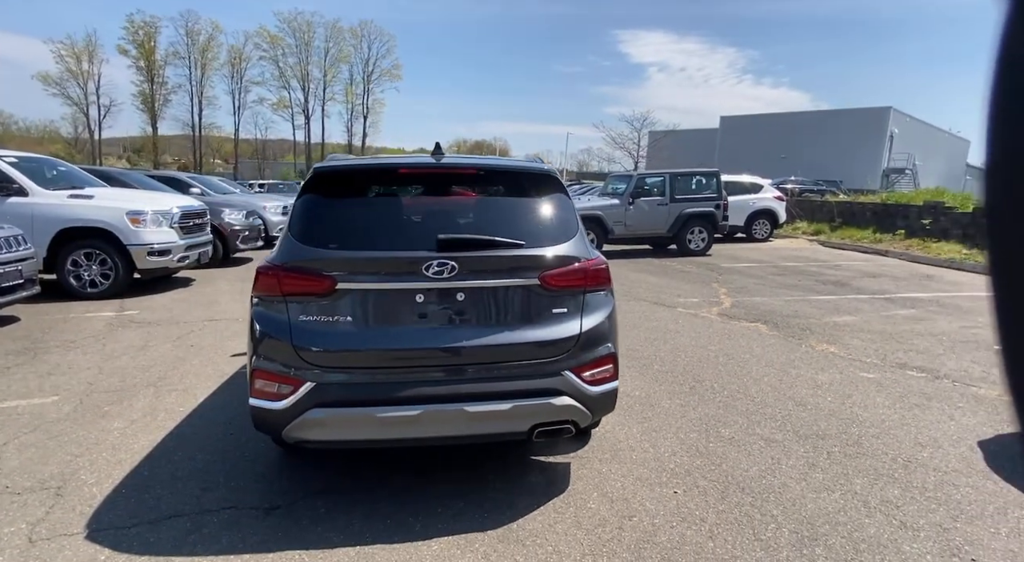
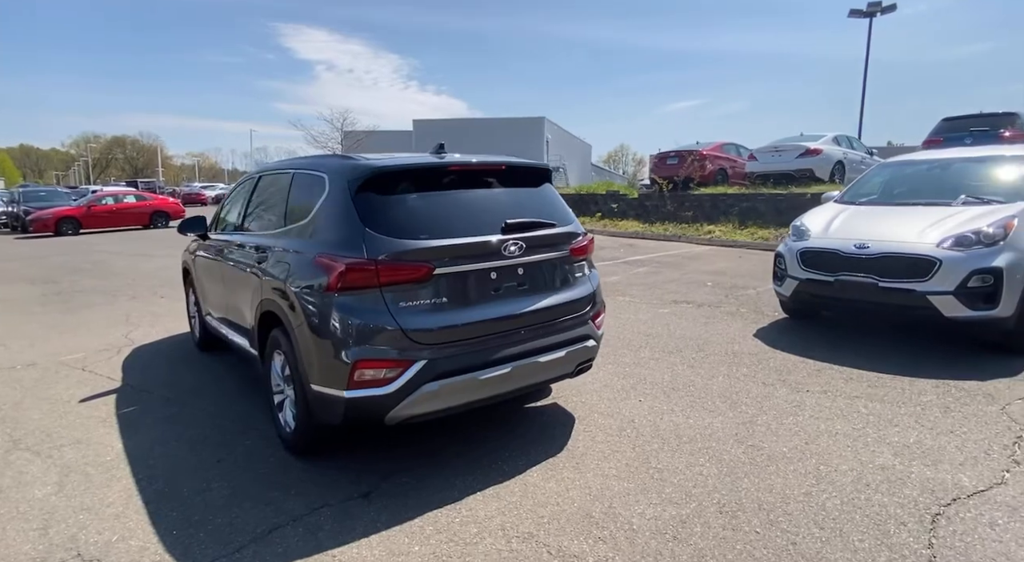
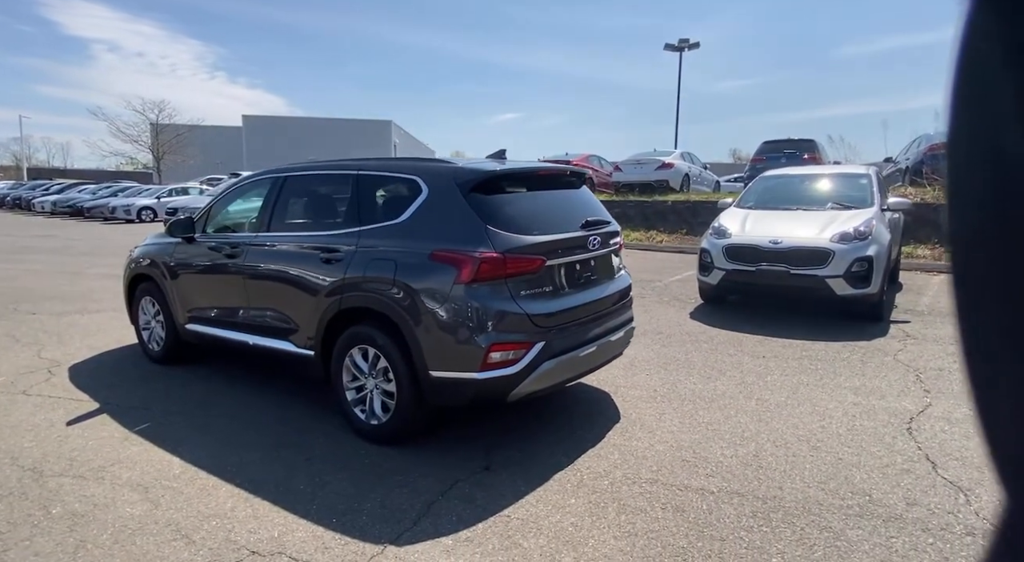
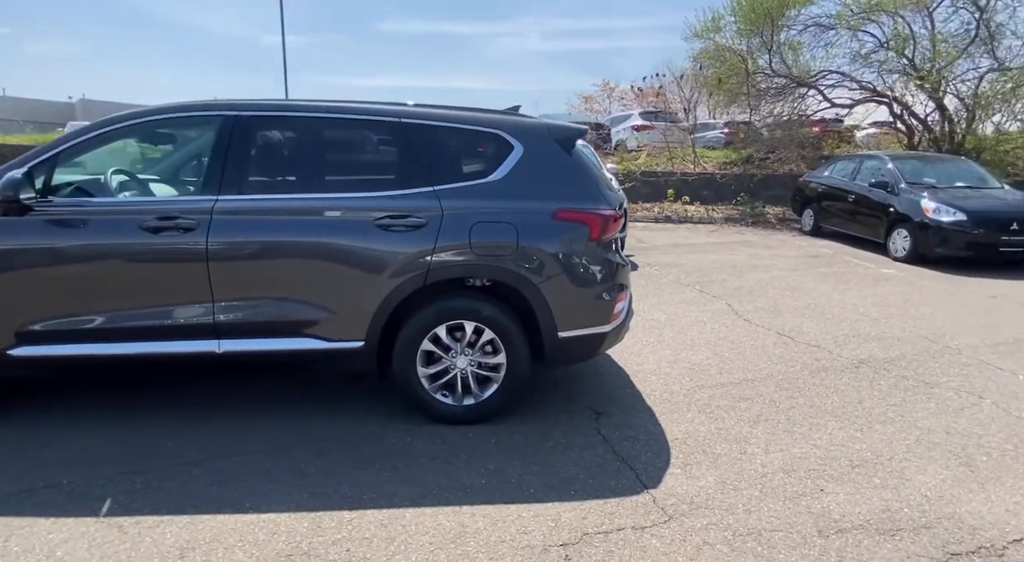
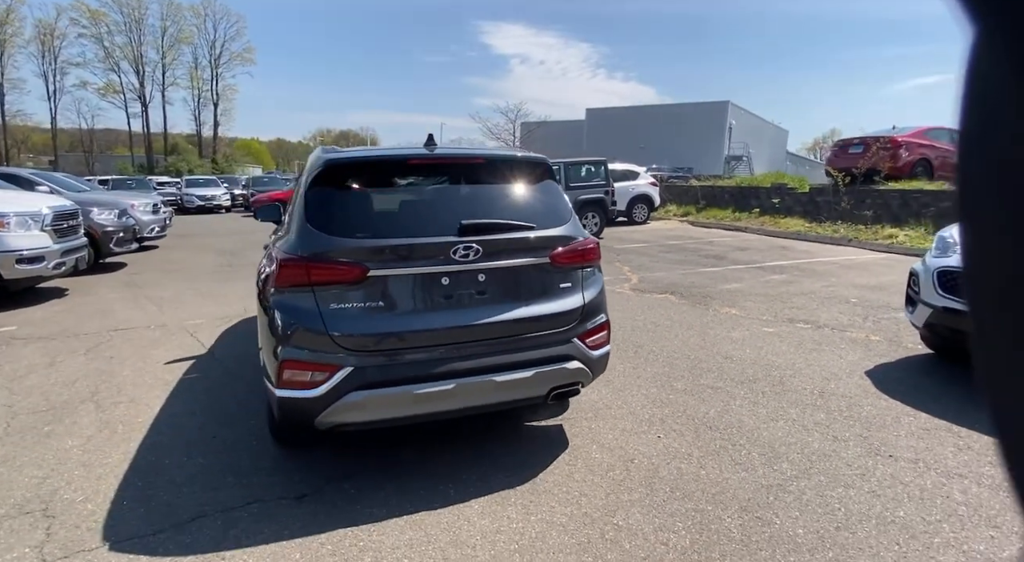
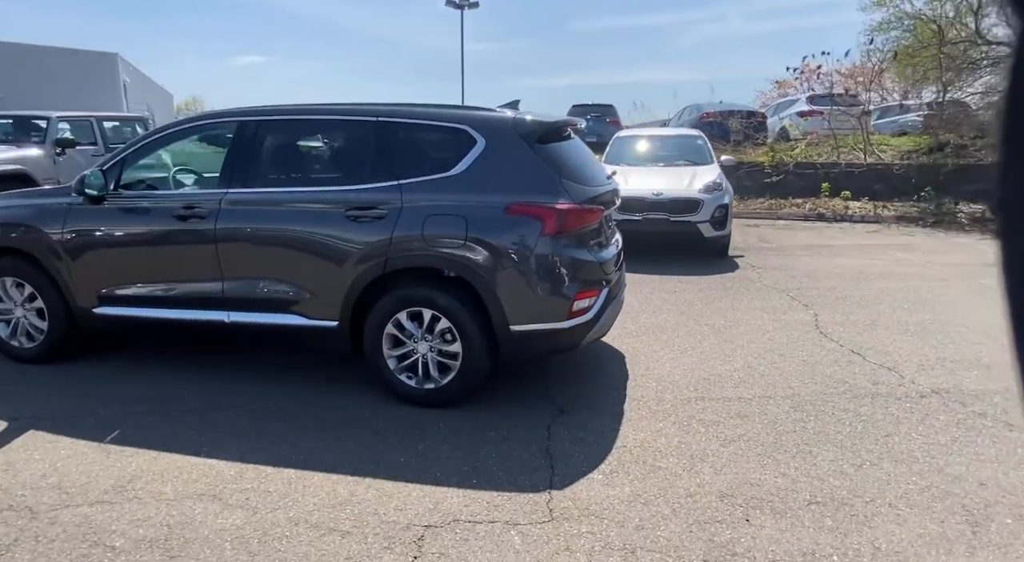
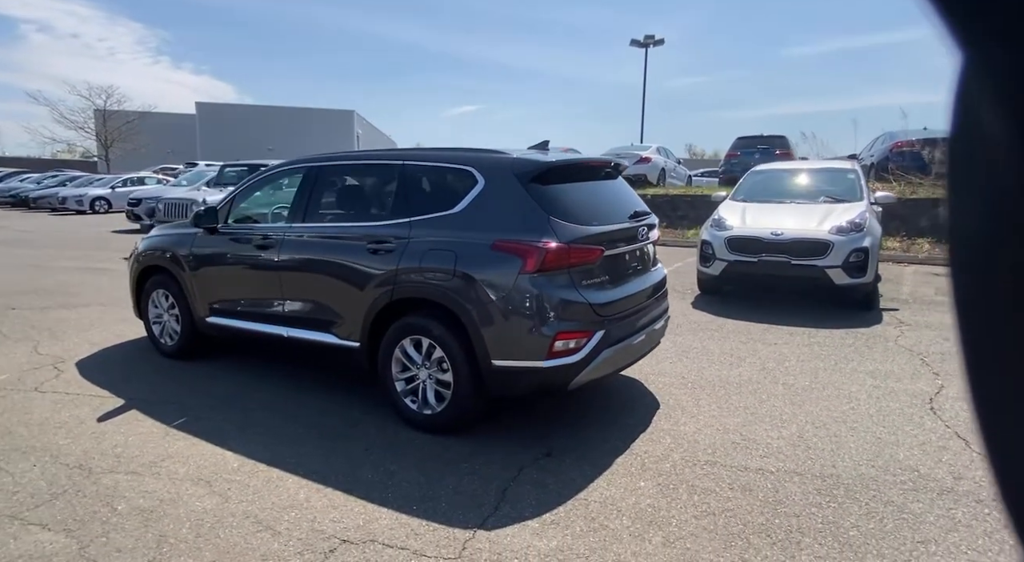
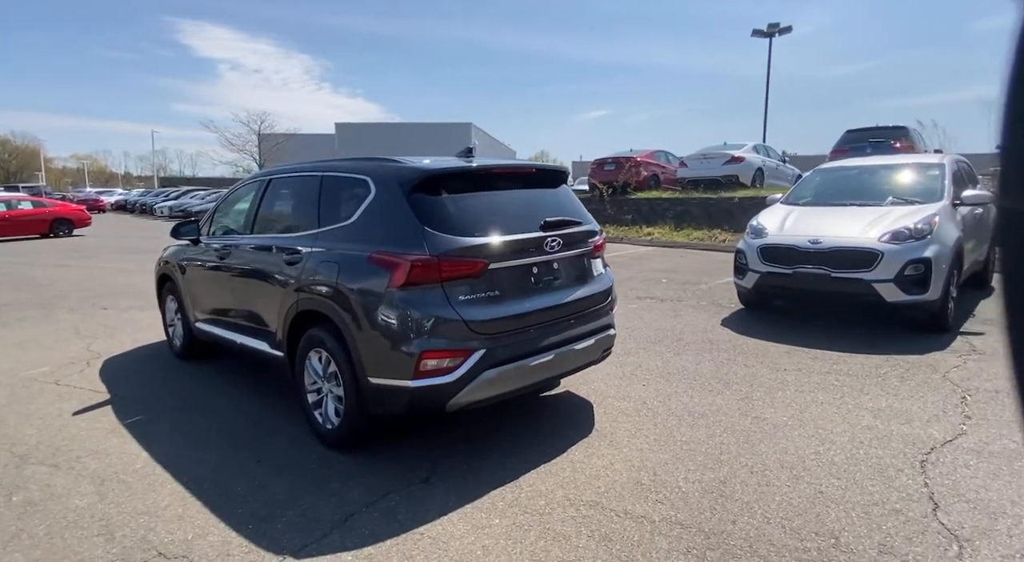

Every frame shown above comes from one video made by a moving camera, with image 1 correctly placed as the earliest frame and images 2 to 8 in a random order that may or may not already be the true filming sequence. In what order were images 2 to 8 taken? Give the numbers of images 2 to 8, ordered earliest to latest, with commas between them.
5, 2, 8, 3, 7, 6, 4
